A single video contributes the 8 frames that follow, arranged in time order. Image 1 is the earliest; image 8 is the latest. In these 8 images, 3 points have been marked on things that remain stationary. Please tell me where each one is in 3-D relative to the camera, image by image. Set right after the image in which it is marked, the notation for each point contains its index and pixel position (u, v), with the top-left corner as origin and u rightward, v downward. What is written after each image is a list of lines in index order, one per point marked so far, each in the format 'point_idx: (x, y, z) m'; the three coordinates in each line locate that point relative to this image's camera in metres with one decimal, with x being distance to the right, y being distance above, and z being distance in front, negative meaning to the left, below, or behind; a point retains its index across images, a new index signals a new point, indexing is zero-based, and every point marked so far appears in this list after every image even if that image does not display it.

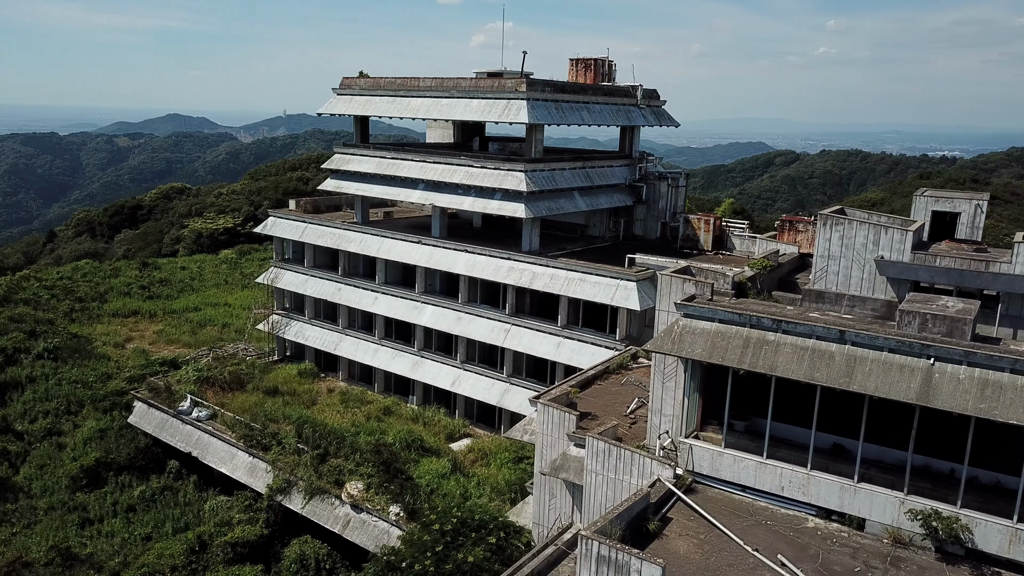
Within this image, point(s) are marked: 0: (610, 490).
0: (+1.9, -3.9, +13.5) m
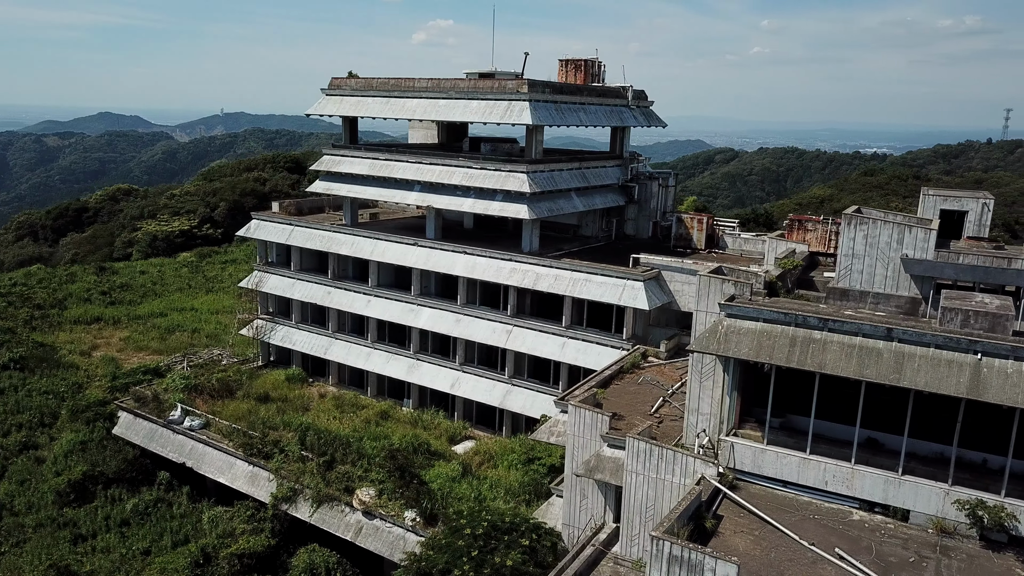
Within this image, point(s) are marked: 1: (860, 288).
0: (+2.8, -3.9, +13.6) m
1: (+7.6, 0.0, +15.0) m
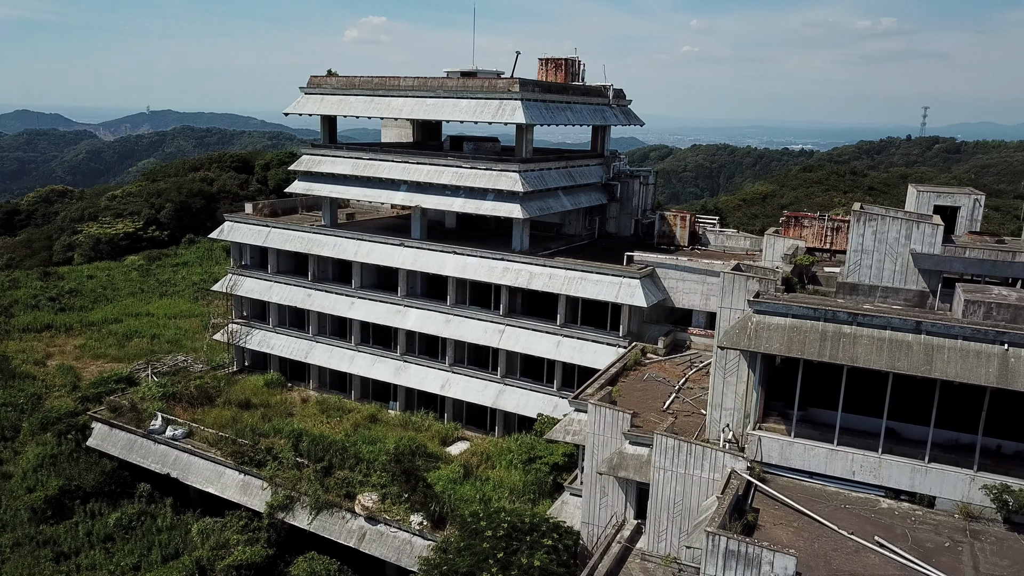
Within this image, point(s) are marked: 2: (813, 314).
0: (+3.3, -3.9, +13.8) m
1: (+8.0, +0.1, +15.5) m
2: (+5.4, -0.5, +12.5) m
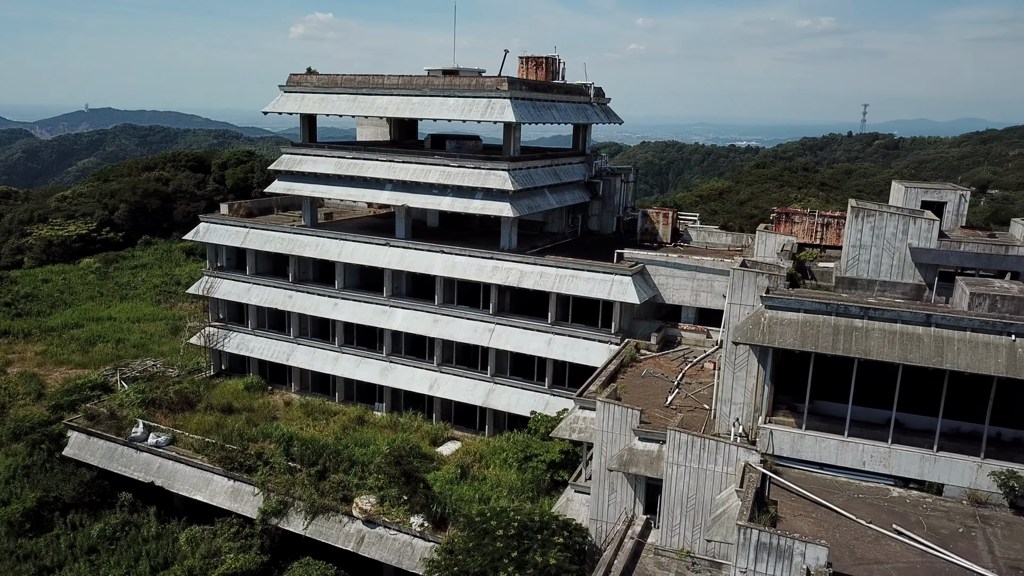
0: (+3.7, -3.8, +13.9) m
1: (+8.1, +0.3, +15.9) m
2: (+5.7, -0.4, +12.8) m
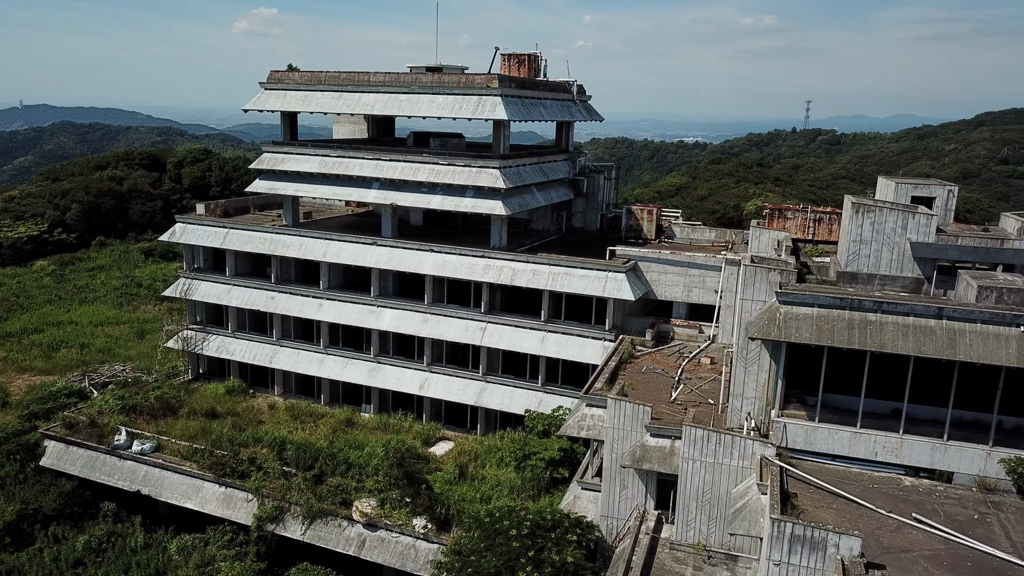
0: (+4.0, -3.8, +14.1) m
1: (+8.3, +0.4, +16.2) m
2: (+6.1, -0.3, +13.0) m
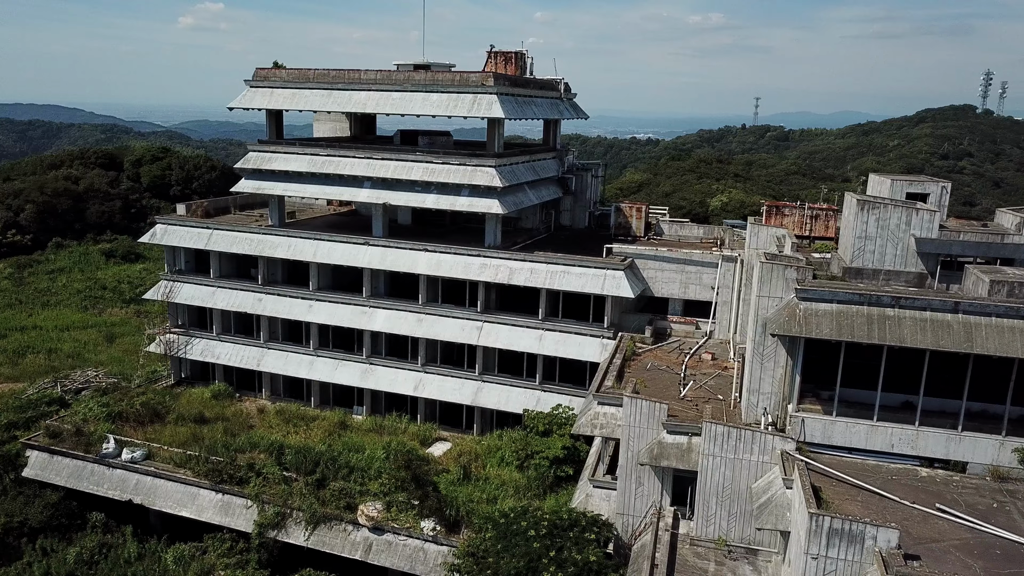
0: (+4.5, -3.7, +14.2) m
1: (+8.6, +0.5, +16.6) m
2: (+6.6, -0.2, +13.2) m
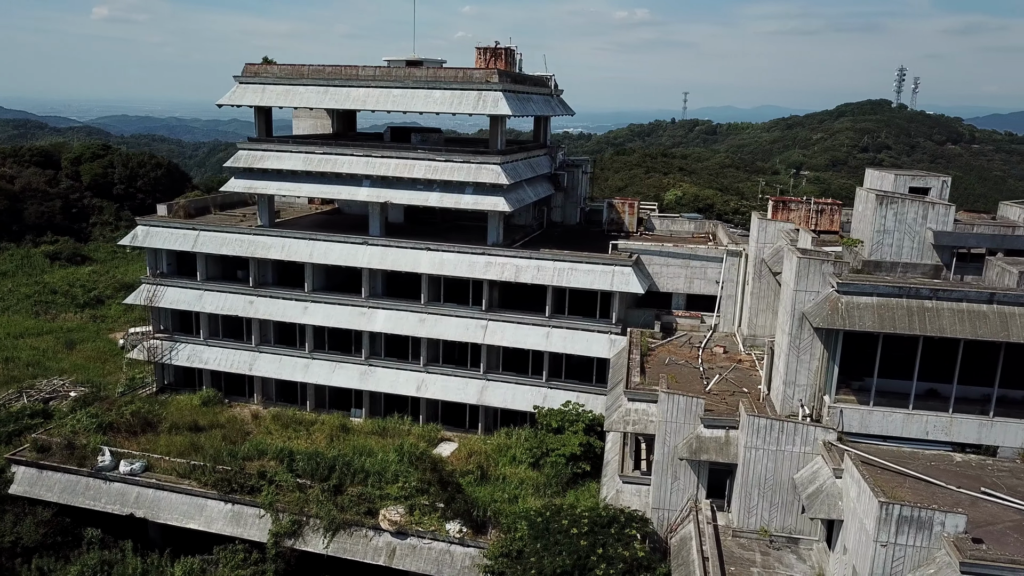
0: (+5.4, -3.6, +14.5) m
1: (+9.4, +0.7, +17.1) m
2: (+7.5, -0.1, +13.6) m
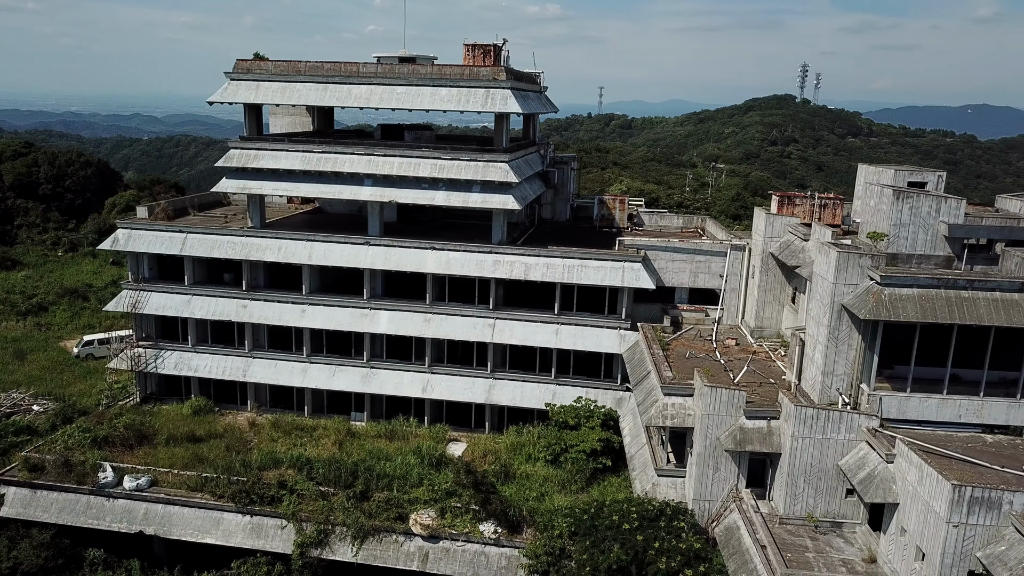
0: (+6.6, -3.5, +15.0) m
1: (+10.2, +0.9, +17.9) m
2: (+8.7, +0.1, +14.3) m
